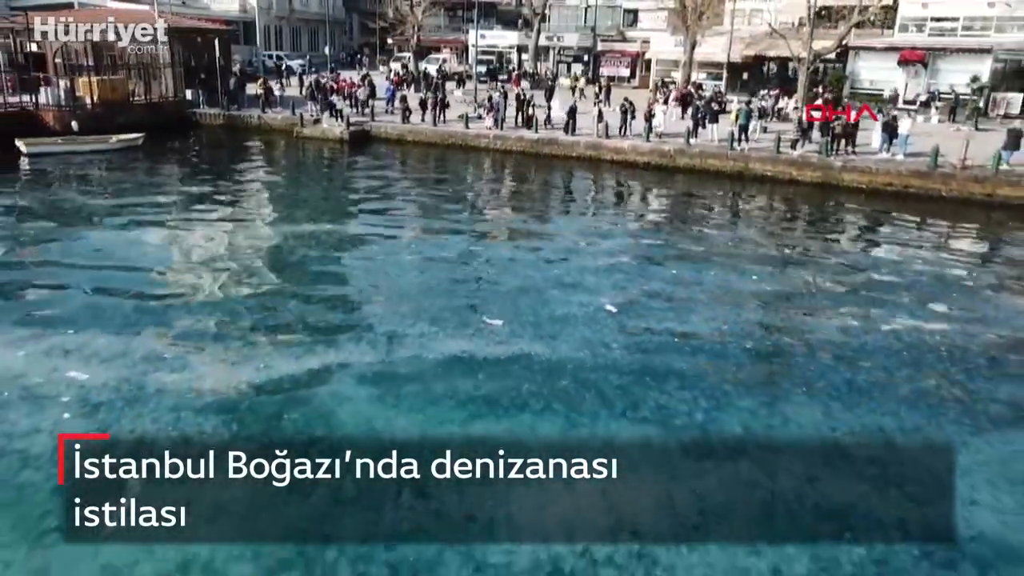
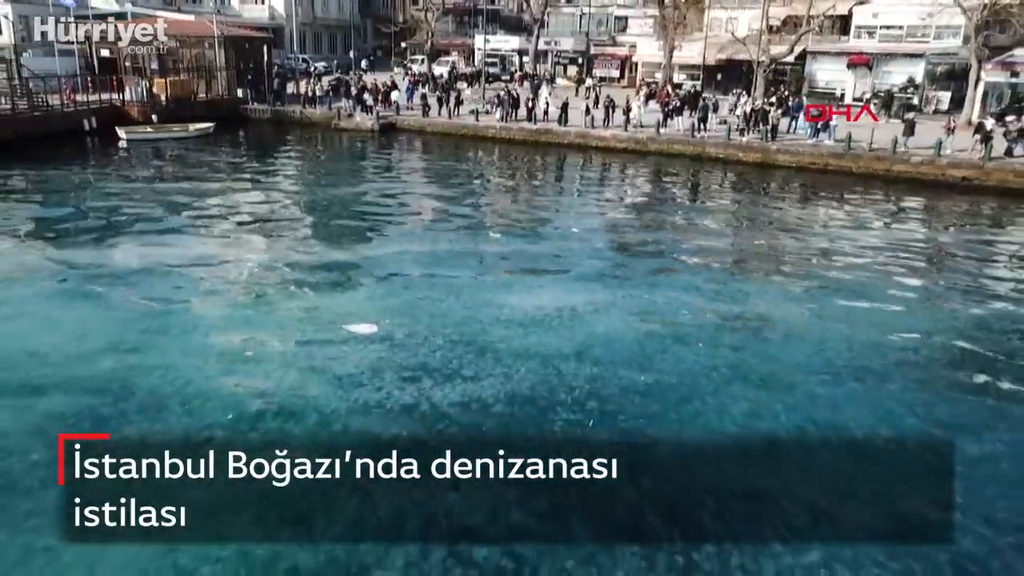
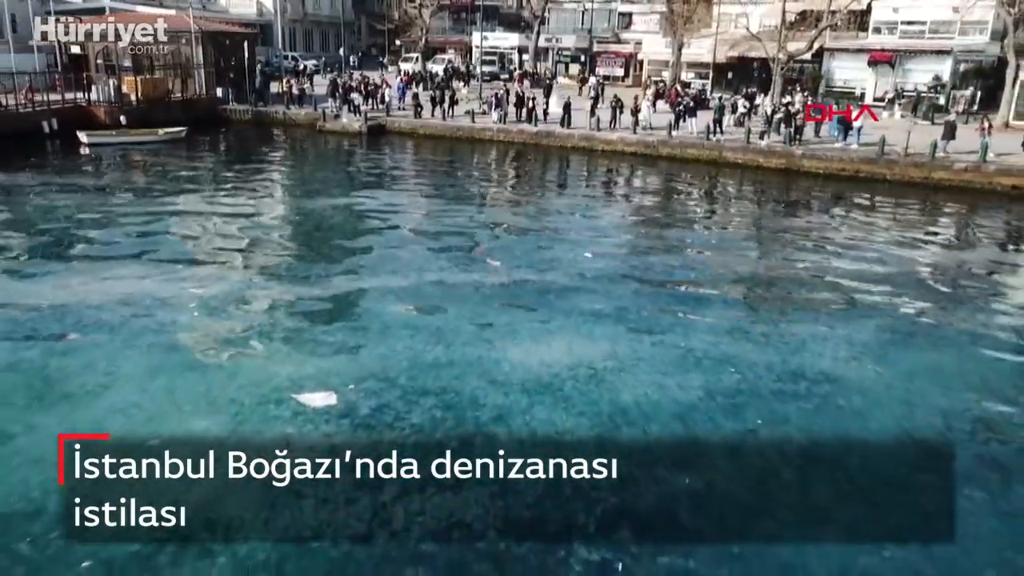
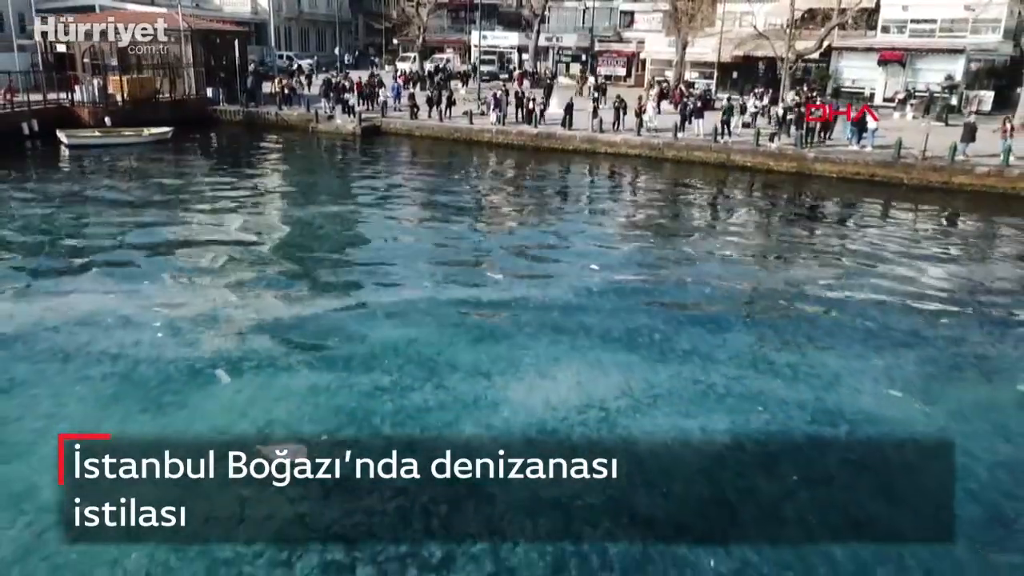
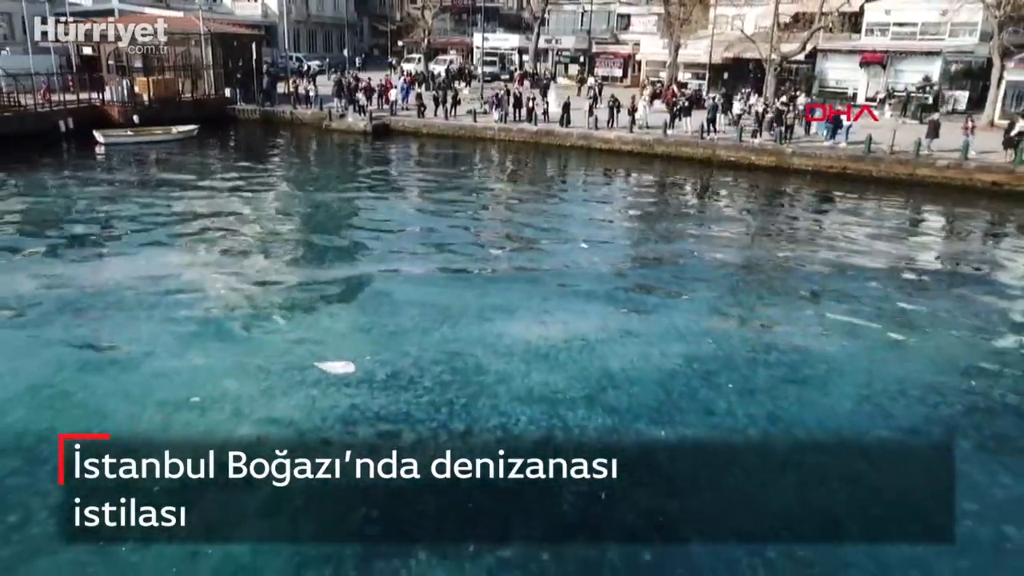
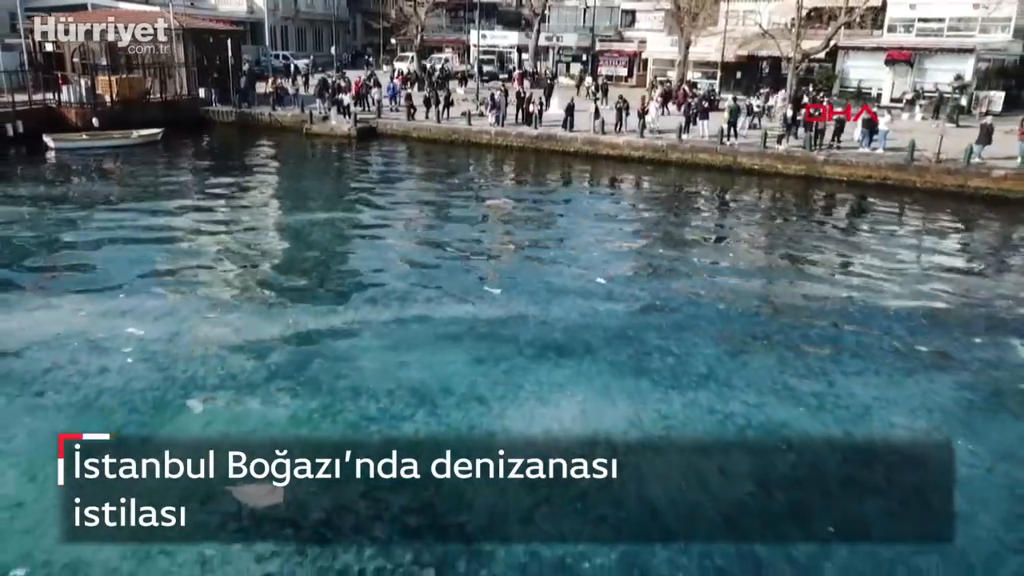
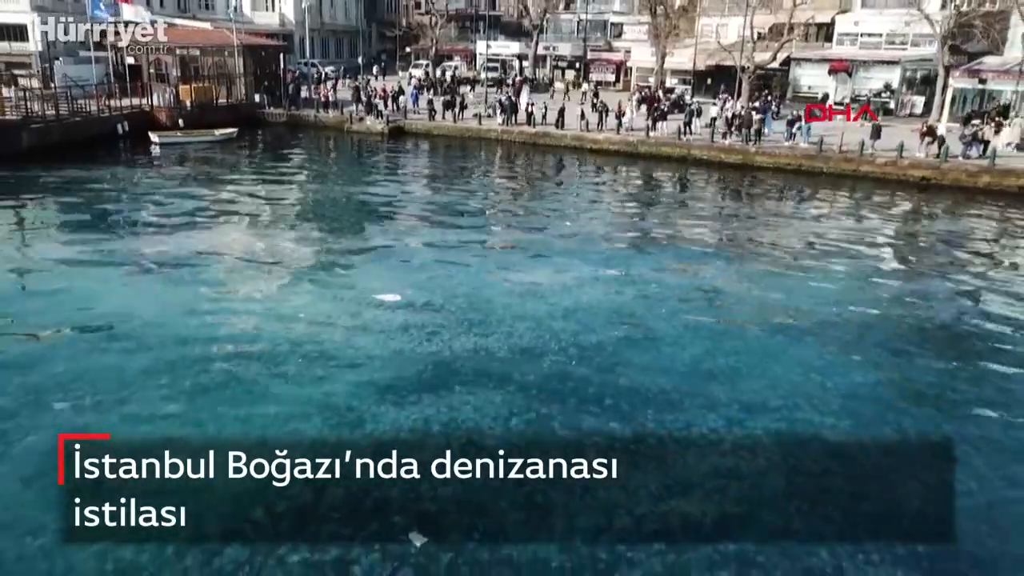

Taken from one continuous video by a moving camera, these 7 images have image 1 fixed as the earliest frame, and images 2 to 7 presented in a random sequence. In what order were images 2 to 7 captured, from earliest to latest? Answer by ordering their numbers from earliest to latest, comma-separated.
6, 4, 3, 5, 2, 7
